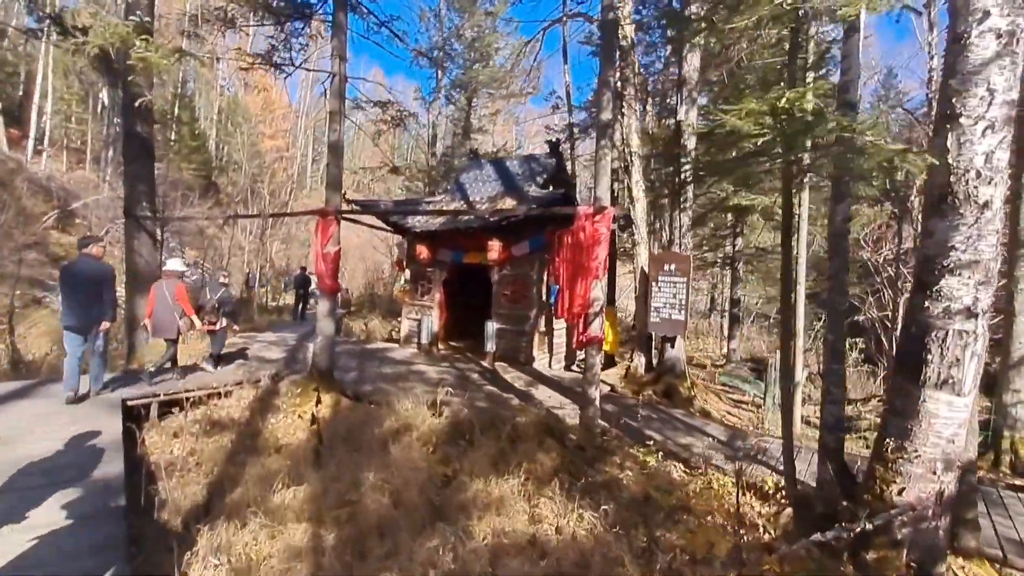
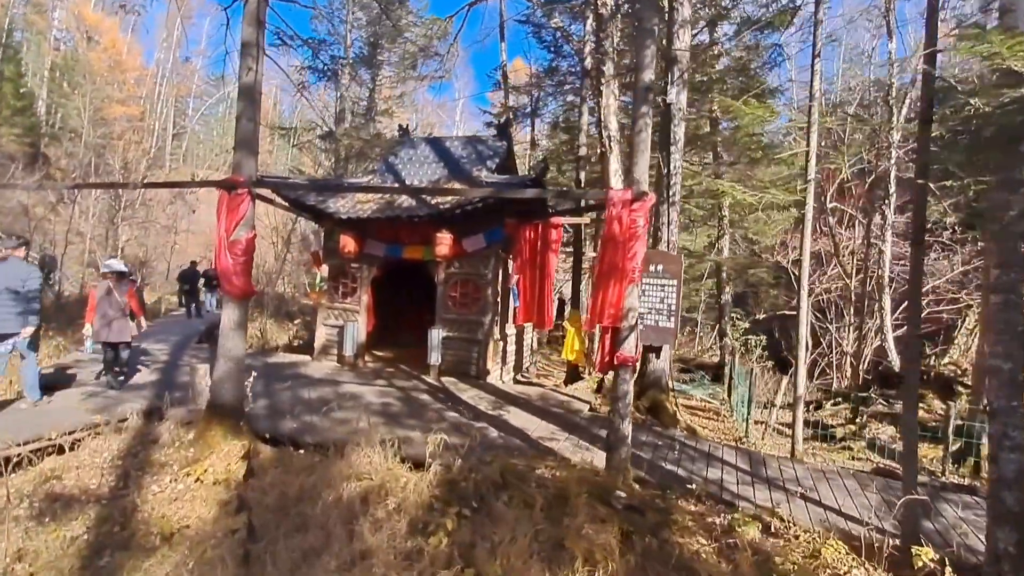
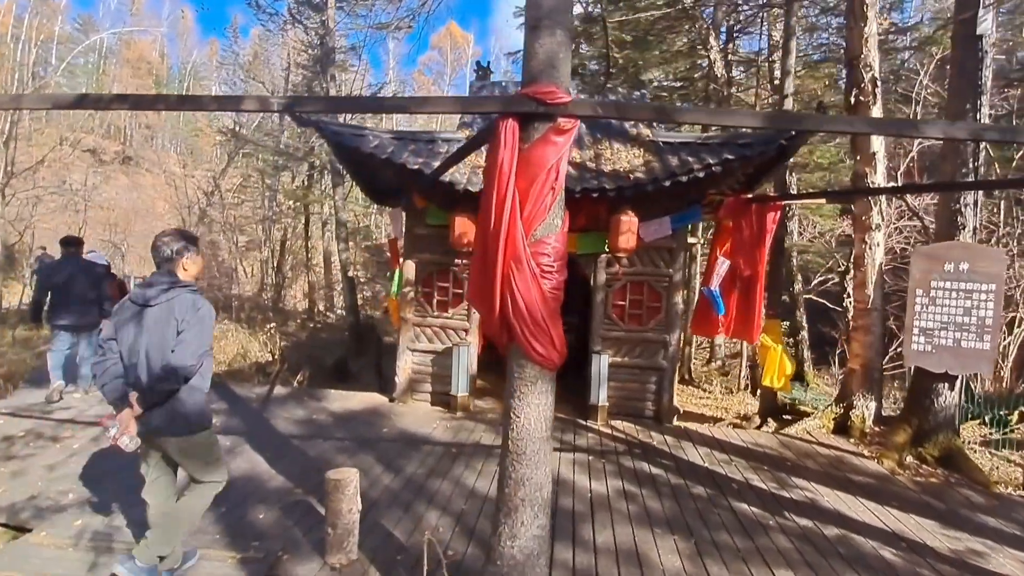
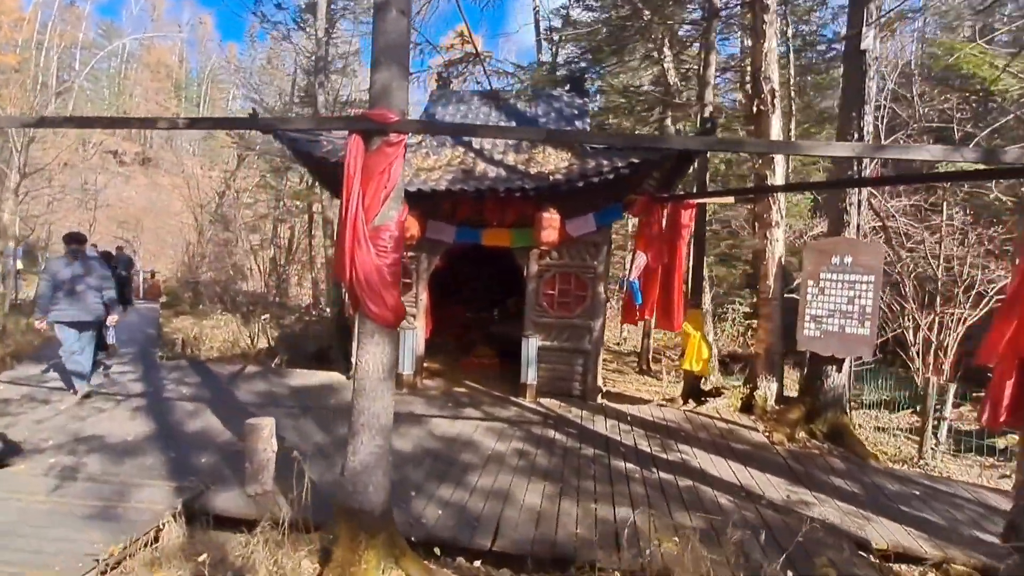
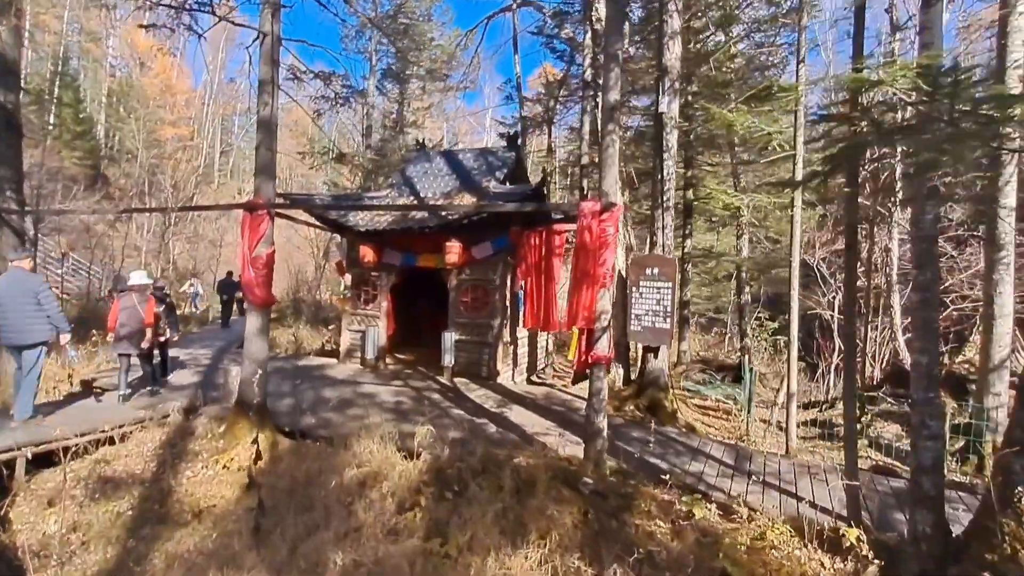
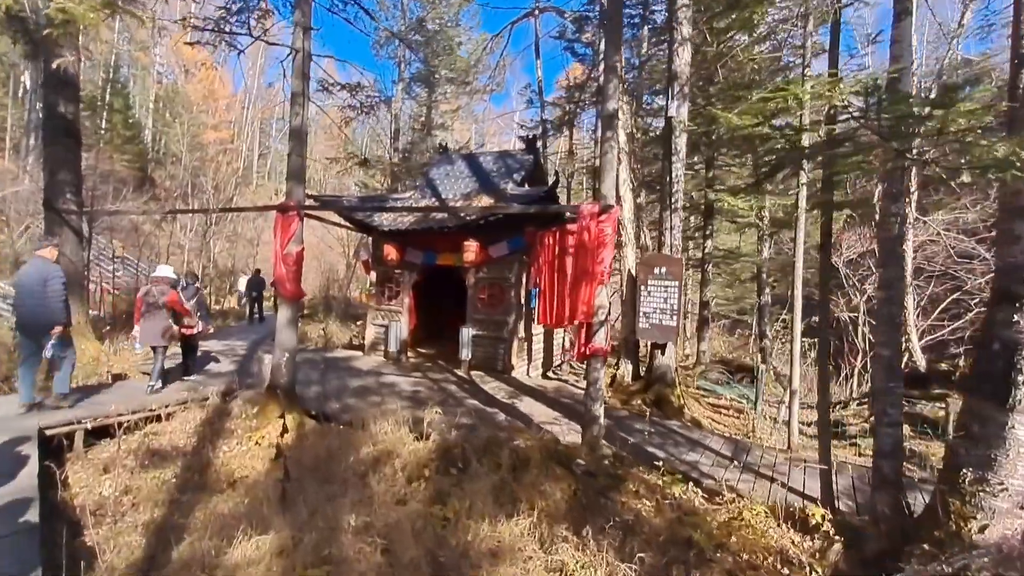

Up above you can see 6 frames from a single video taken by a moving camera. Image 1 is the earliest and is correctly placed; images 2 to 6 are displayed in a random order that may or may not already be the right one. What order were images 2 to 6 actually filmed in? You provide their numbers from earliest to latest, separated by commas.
6, 5, 2, 4, 3
